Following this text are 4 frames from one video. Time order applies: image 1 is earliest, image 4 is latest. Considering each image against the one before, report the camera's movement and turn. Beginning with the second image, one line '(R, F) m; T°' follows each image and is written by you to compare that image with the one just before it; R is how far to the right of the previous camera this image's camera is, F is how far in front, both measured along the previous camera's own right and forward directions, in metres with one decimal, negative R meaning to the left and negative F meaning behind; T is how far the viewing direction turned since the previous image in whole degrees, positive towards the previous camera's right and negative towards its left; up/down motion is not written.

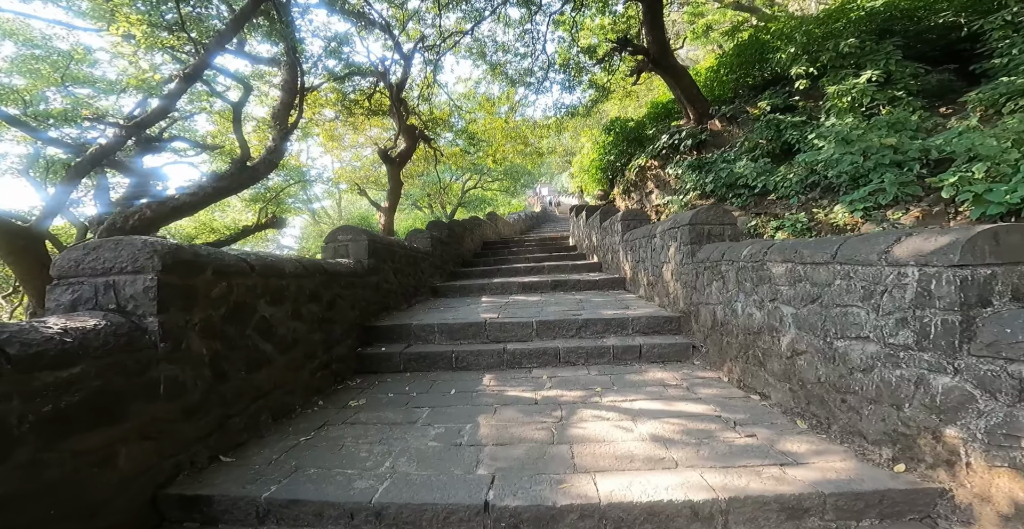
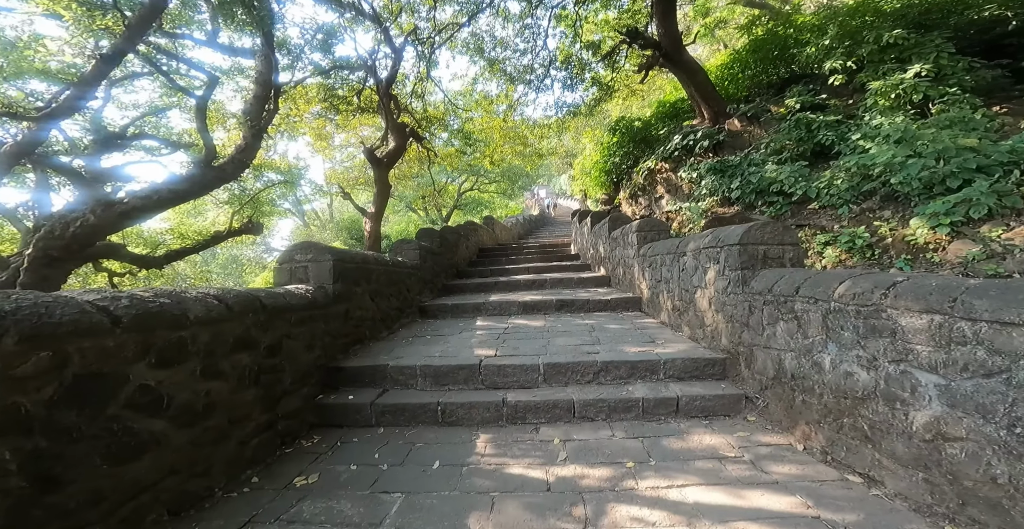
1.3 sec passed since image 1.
(0.0, +0.8) m; 0°
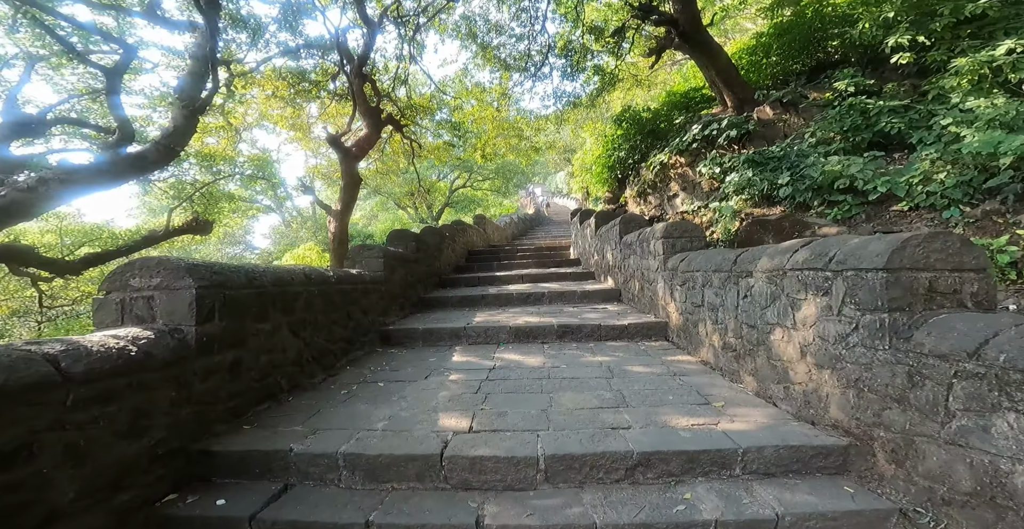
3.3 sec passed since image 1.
(0.0, +1.2) m; +1°
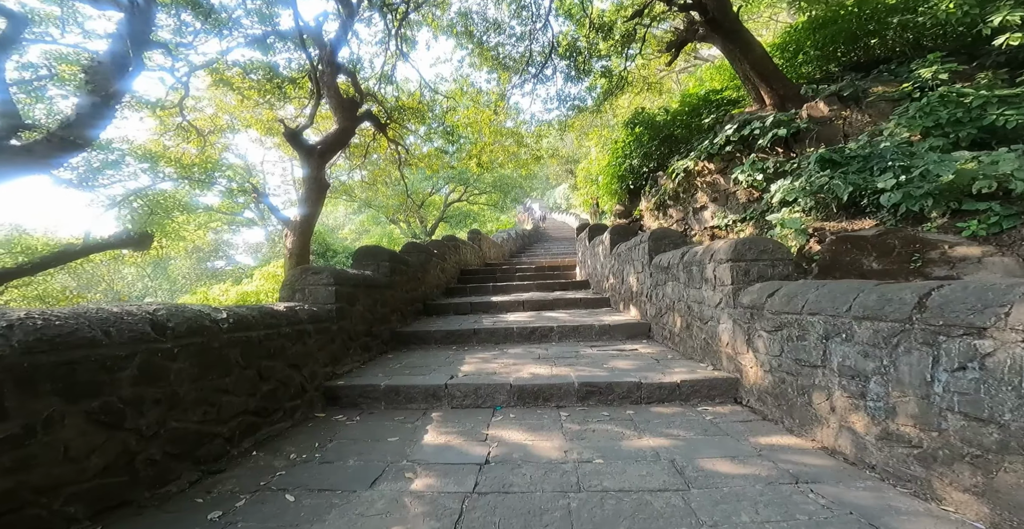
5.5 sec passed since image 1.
(0.0, +1.2) m; +1°
